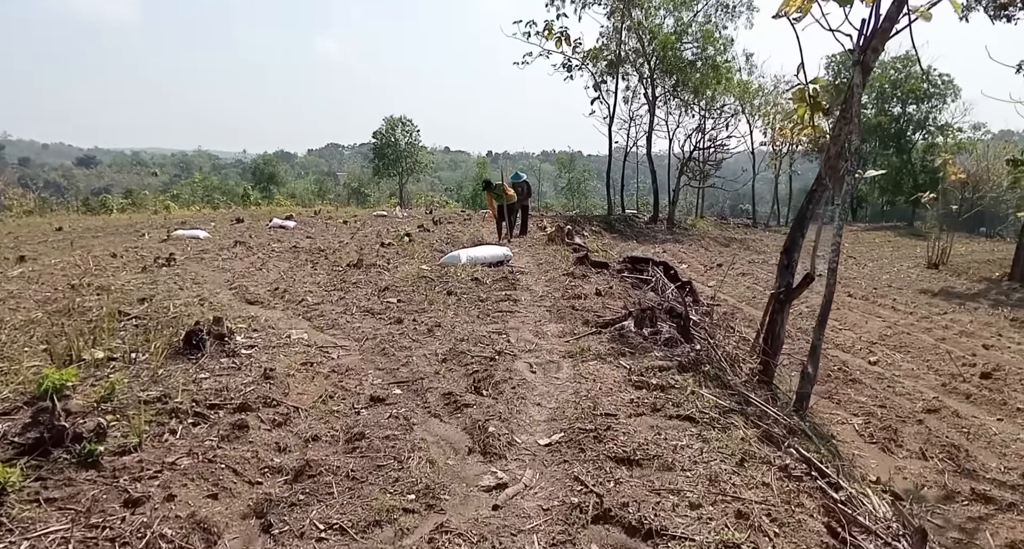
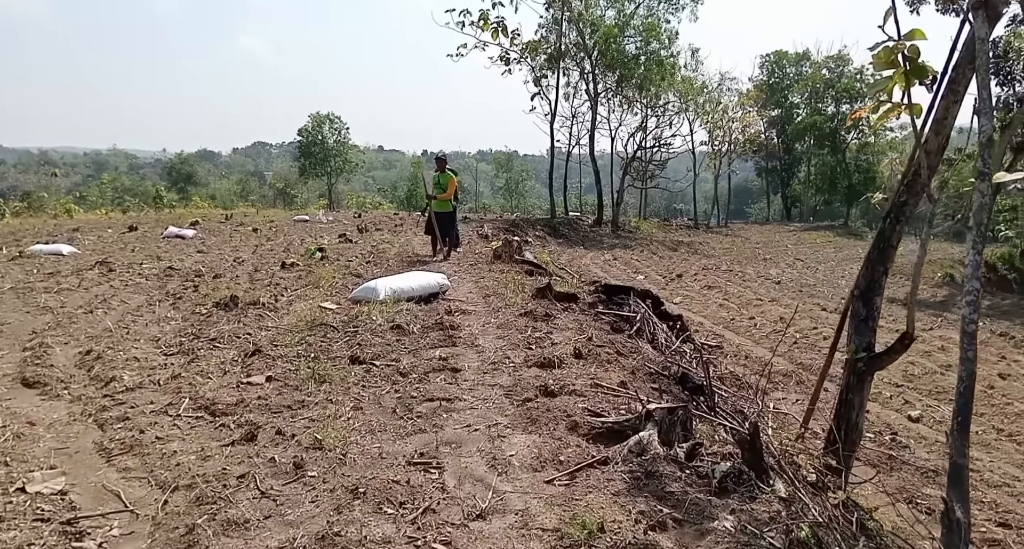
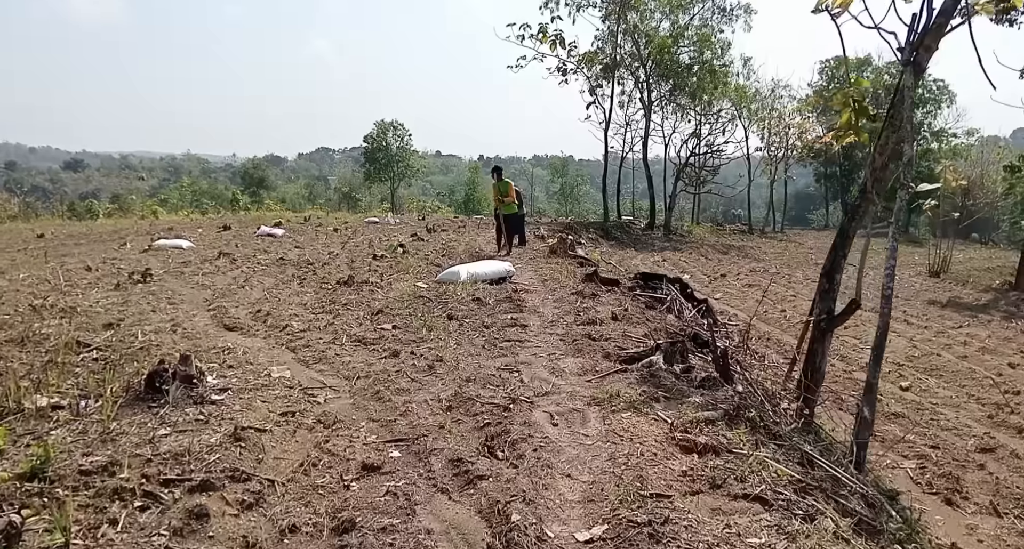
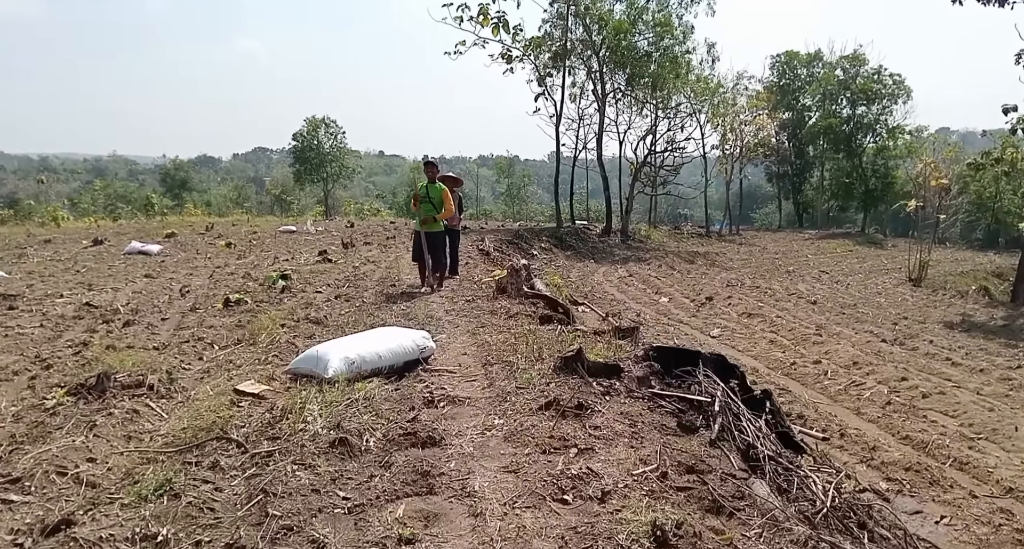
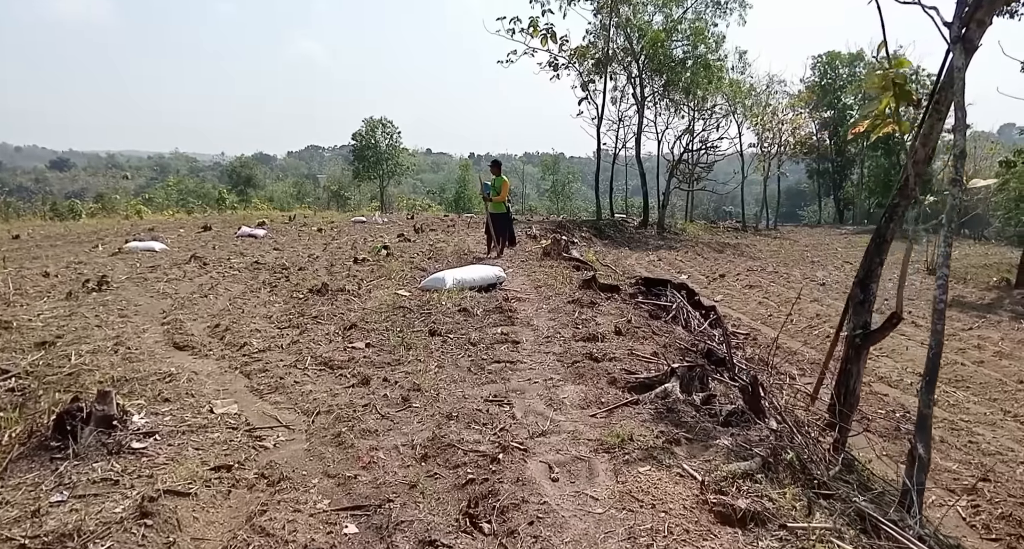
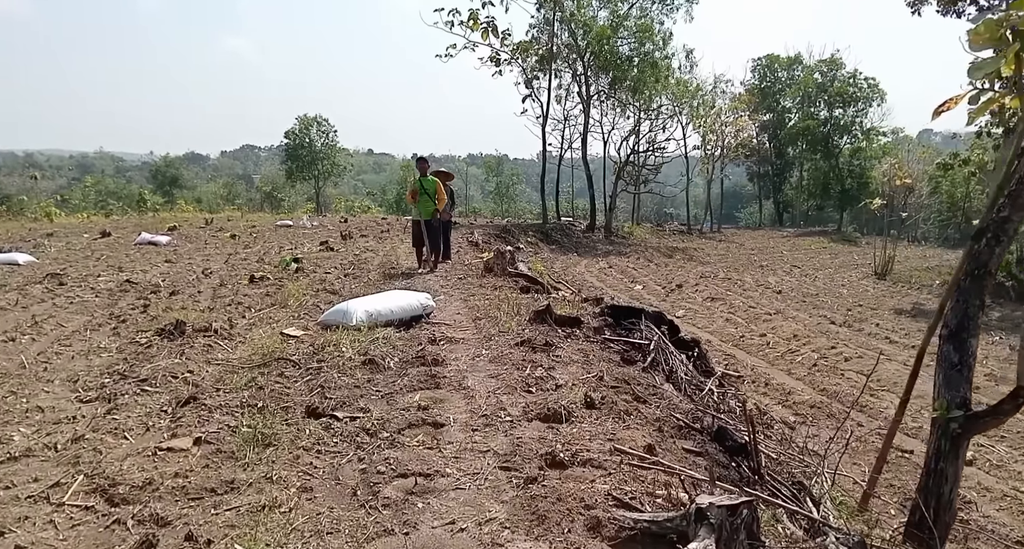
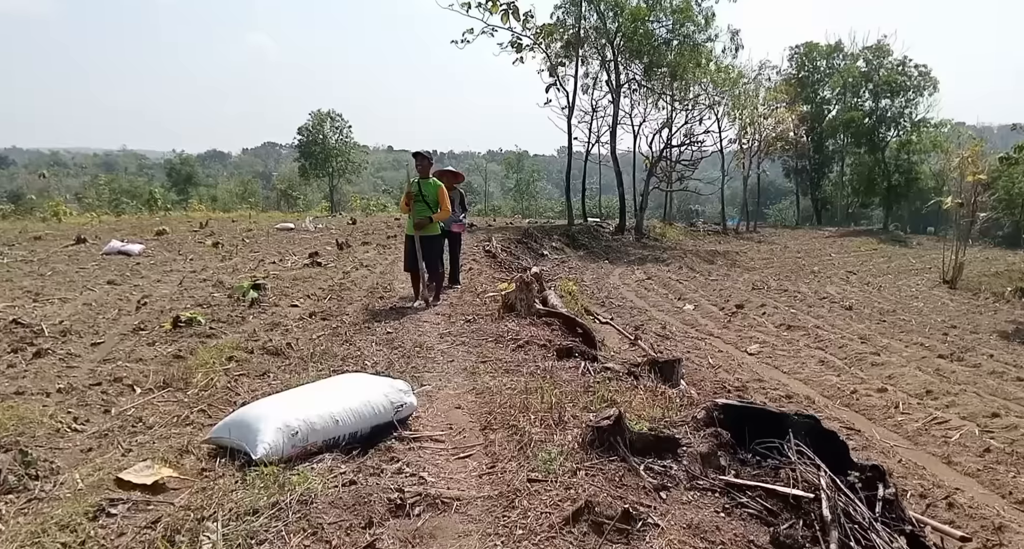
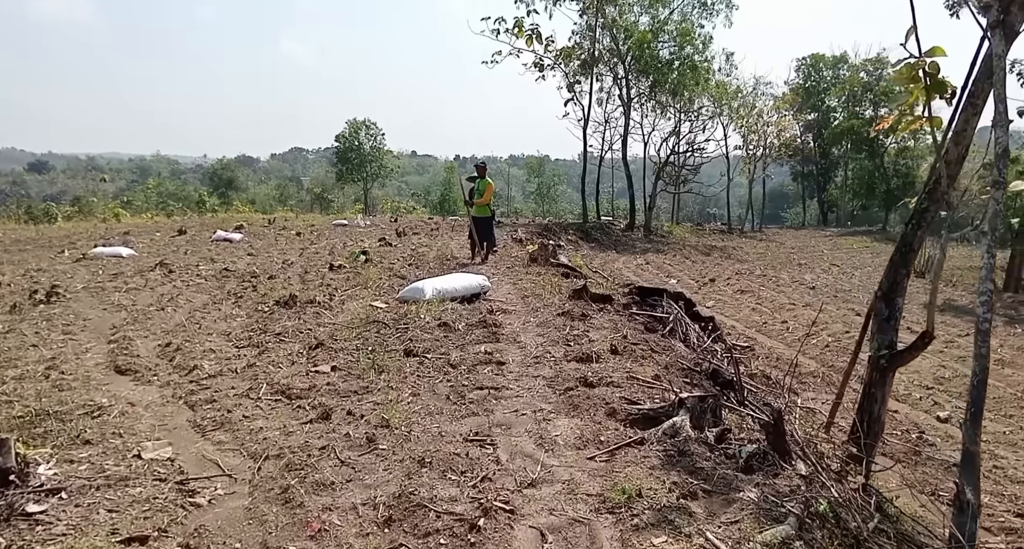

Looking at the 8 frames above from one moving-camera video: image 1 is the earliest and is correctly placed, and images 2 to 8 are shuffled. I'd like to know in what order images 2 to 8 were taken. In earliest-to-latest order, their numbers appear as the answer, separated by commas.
3, 5, 8, 2, 6, 4, 7
